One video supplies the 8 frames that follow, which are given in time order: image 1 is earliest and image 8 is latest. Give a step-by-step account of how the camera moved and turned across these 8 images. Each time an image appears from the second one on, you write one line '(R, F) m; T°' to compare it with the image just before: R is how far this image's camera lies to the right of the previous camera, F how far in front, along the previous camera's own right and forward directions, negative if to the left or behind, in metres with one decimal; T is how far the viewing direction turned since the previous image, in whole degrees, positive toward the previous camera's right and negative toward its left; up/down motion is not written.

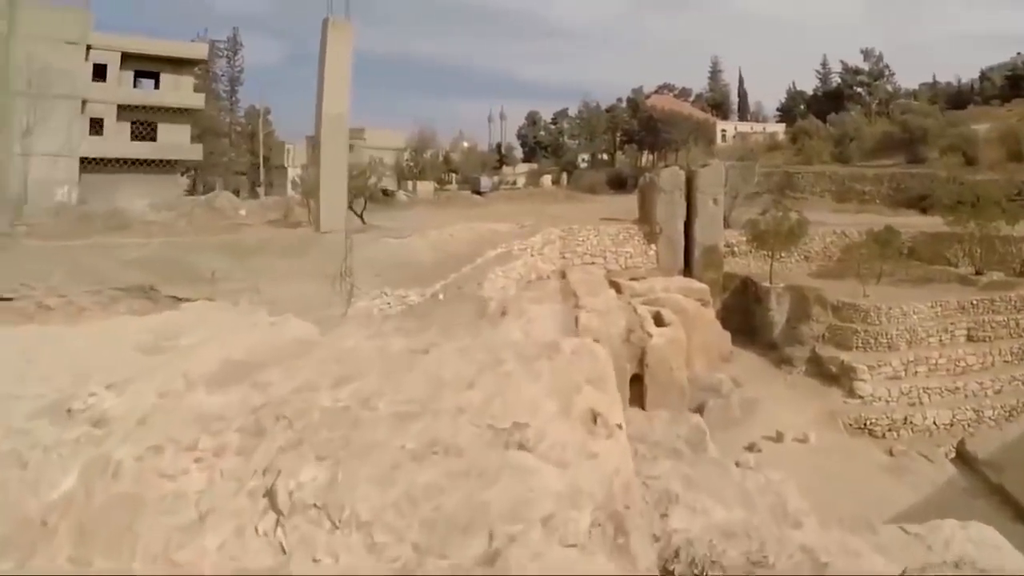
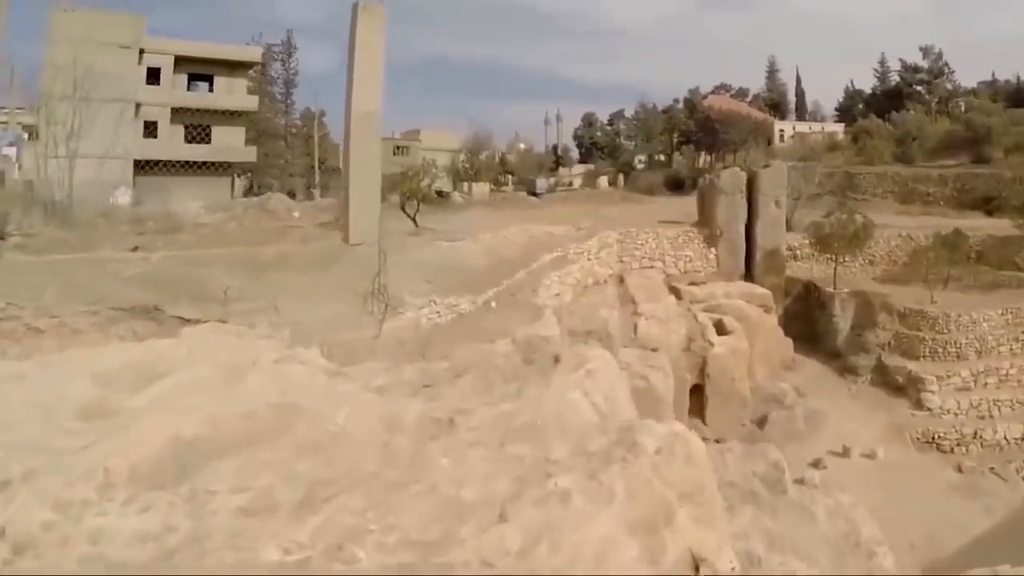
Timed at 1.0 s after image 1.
(0.0, +0.9) m; -4°
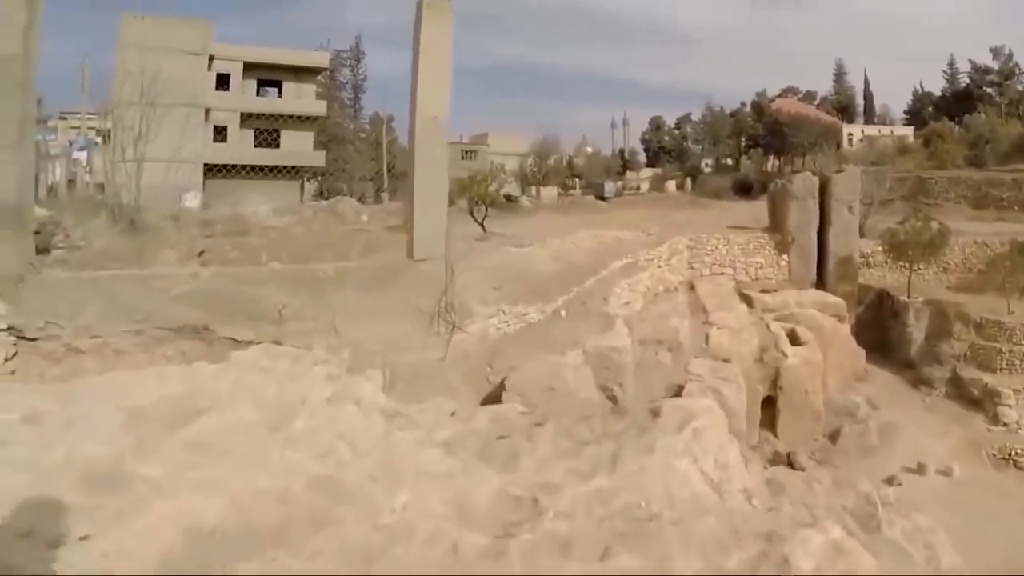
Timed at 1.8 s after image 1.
(-0.1, +0.5) m; -5°
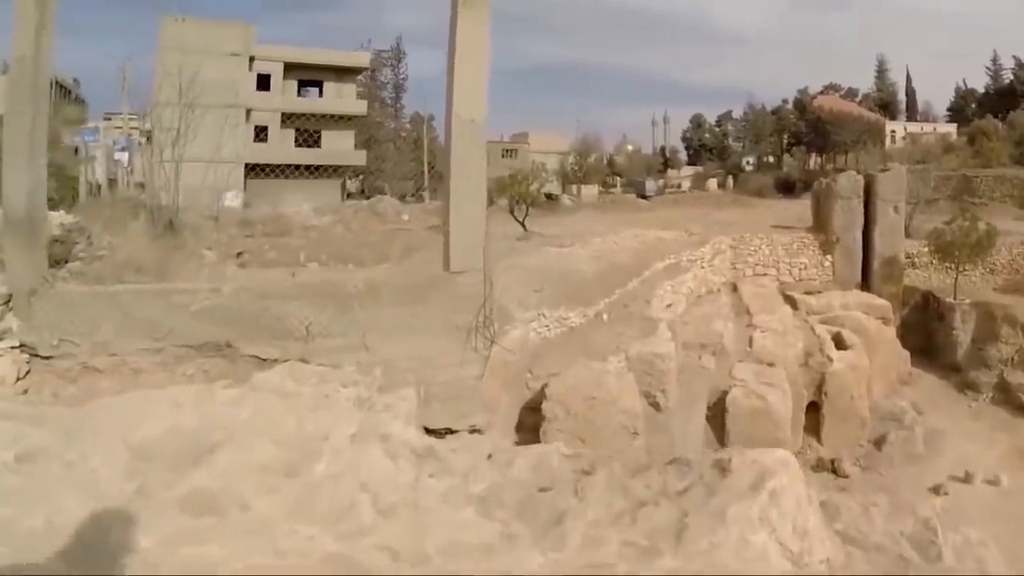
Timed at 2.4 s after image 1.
(0.0, +0.4) m; -3°
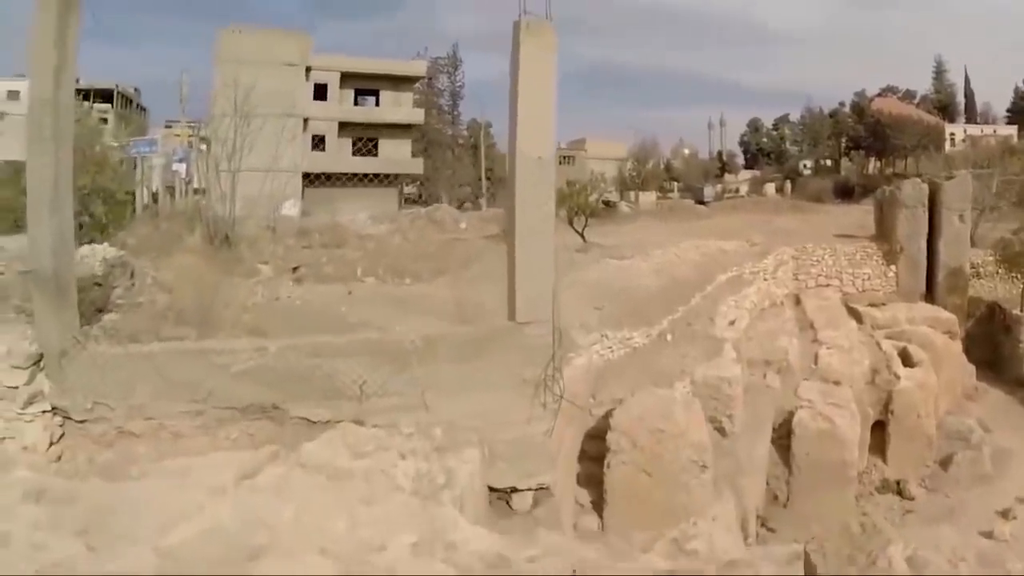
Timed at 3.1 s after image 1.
(-0.2, +0.5) m; -4°
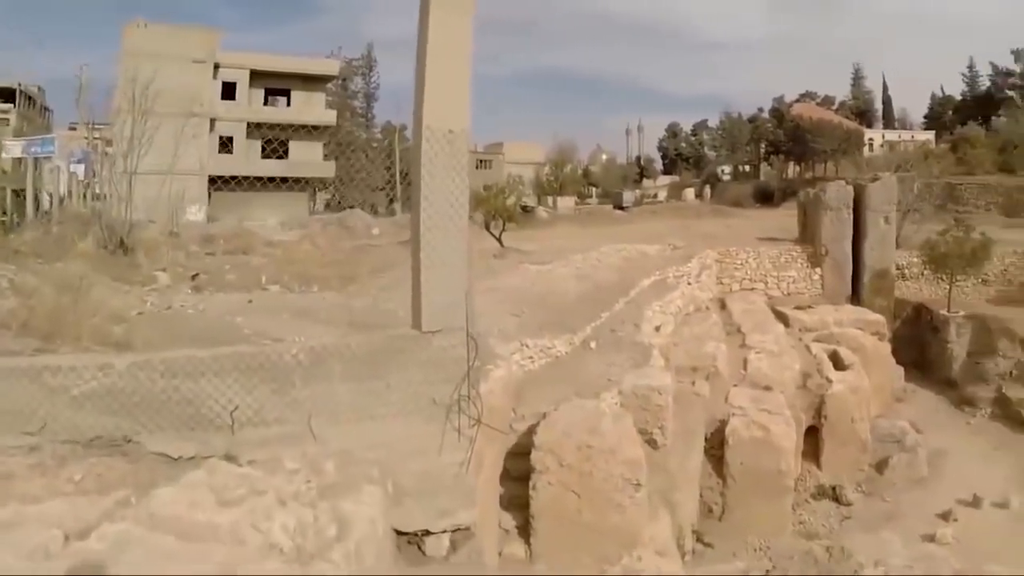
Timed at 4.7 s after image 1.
(+0.2, +0.5) m; +4°
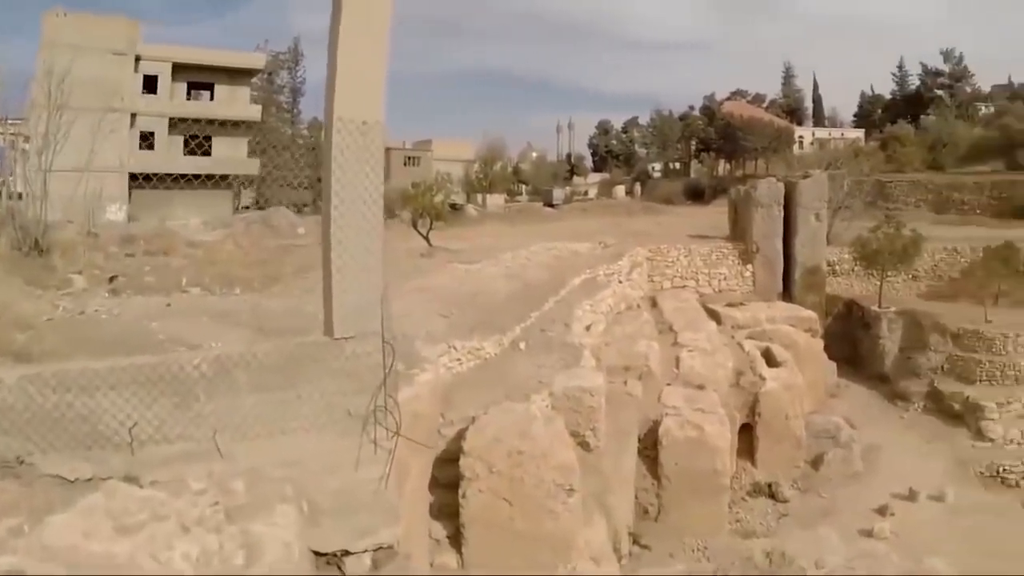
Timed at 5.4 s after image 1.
(+0.1, +0.1) m; +4°
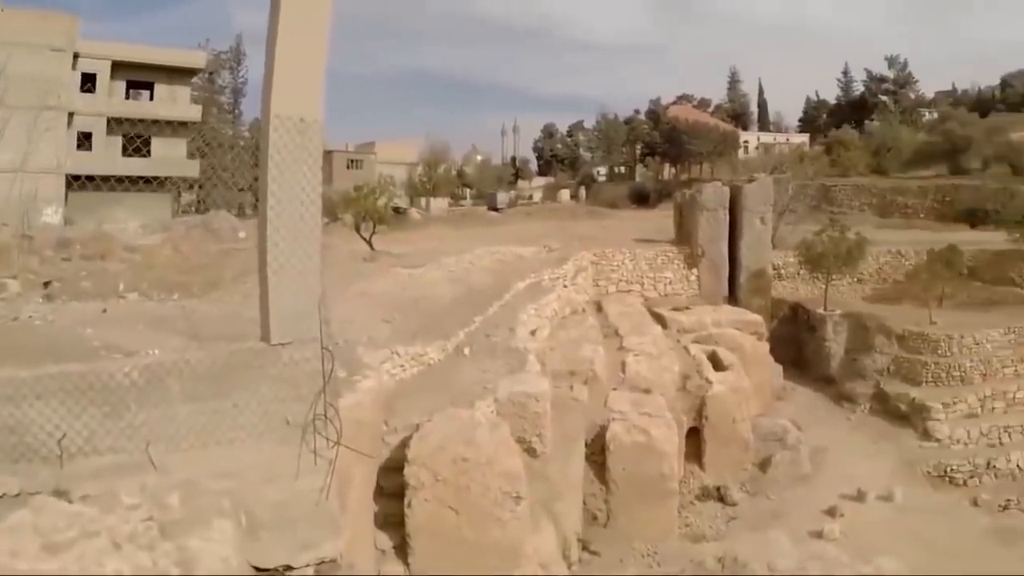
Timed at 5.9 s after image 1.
(+0.1, 0.0) m; +3°
